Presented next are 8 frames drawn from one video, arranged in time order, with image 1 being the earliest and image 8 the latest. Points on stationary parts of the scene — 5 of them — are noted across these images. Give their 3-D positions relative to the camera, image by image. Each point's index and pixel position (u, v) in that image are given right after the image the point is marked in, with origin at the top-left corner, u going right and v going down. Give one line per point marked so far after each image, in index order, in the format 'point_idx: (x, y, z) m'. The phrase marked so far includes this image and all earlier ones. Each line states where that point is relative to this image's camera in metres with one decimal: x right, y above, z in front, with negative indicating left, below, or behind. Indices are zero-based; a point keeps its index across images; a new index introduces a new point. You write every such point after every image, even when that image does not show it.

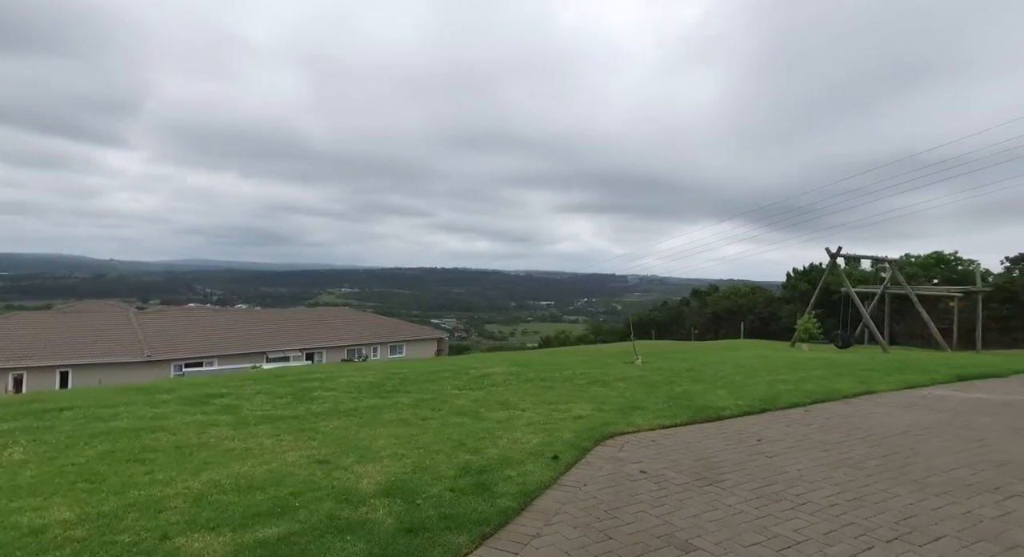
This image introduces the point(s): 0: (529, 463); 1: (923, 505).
0: (+0.2, -1.4, +4.5) m
1: (+3.1, -1.6, +3.9) m
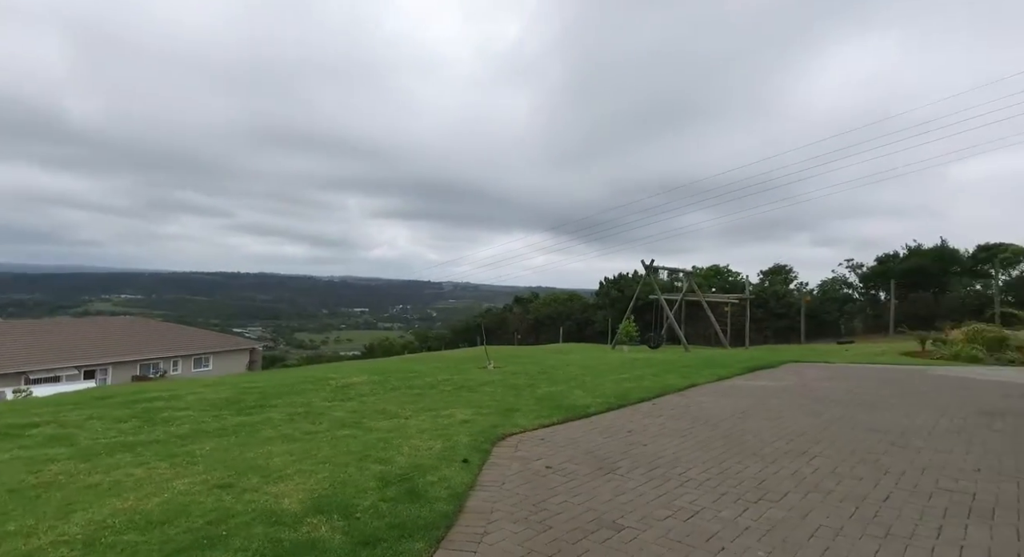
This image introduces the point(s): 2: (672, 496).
0: (-0.6, -1.5, +4.6) m
1: (+2.4, -1.7, +4.9) m
2: (+1.3, -1.7, +4.1) m
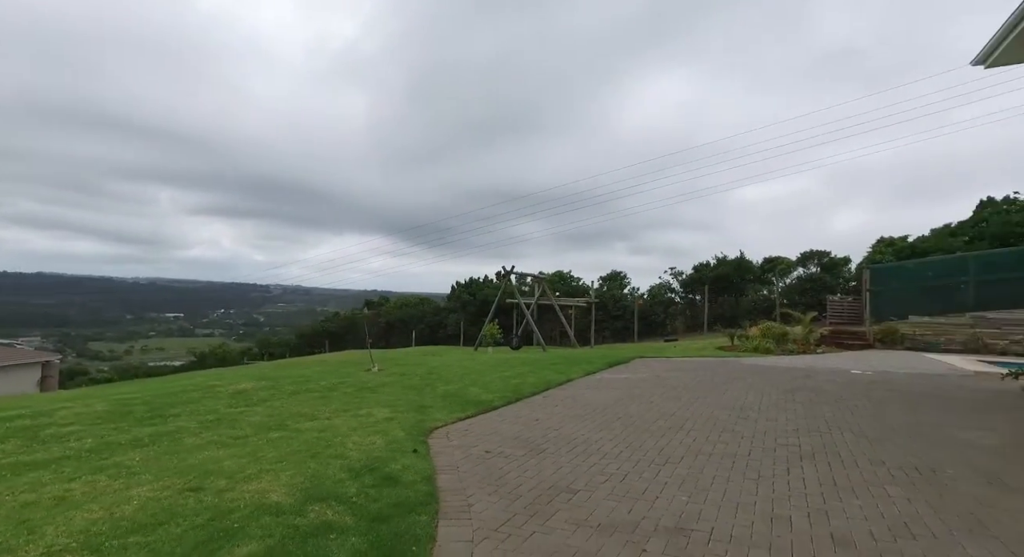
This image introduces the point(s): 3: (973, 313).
0: (-1.0, -1.5, +4.9) m
1: (+1.7, -1.8, +6.0) m
2: (+0.8, -1.7, +5.0) m
3: (+16.5, -1.3, +19.2) m
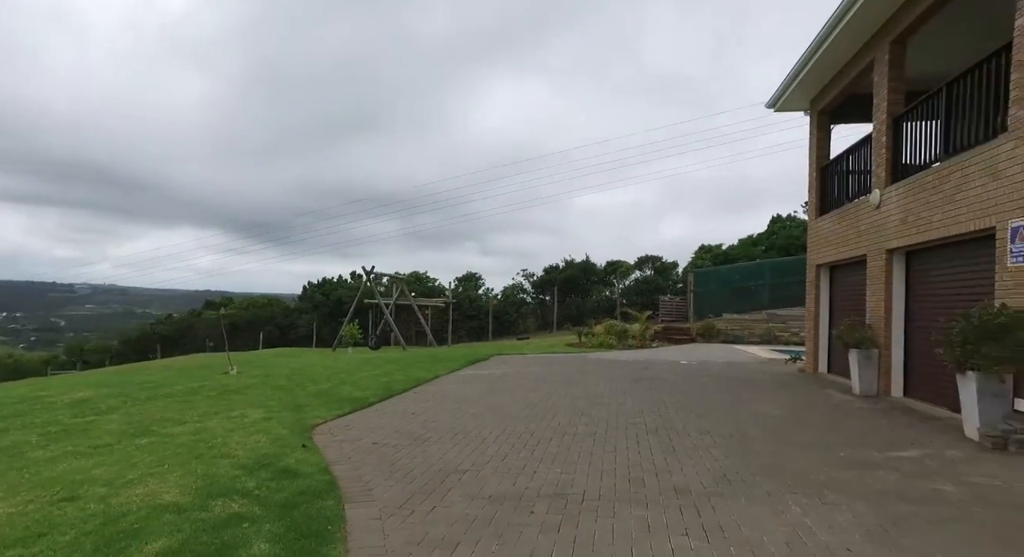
0: (-2.0, -1.5, +4.9) m
1: (+0.3, -1.8, +6.7) m
2: (-0.3, -1.7, +5.5) m
3: (+11.1, -1.4, +23.3) m
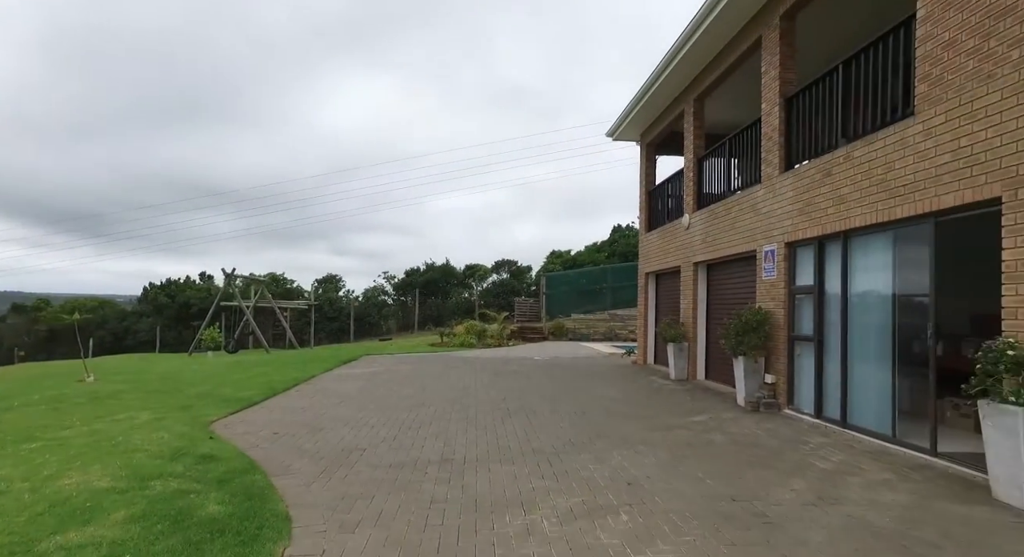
0: (-3.2, -1.6, +5.3) m
1: (-1.4, -1.9, +7.7) m
2: (-1.6, -1.8, +6.4) m
3: (+4.8, -1.6, +26.5) m
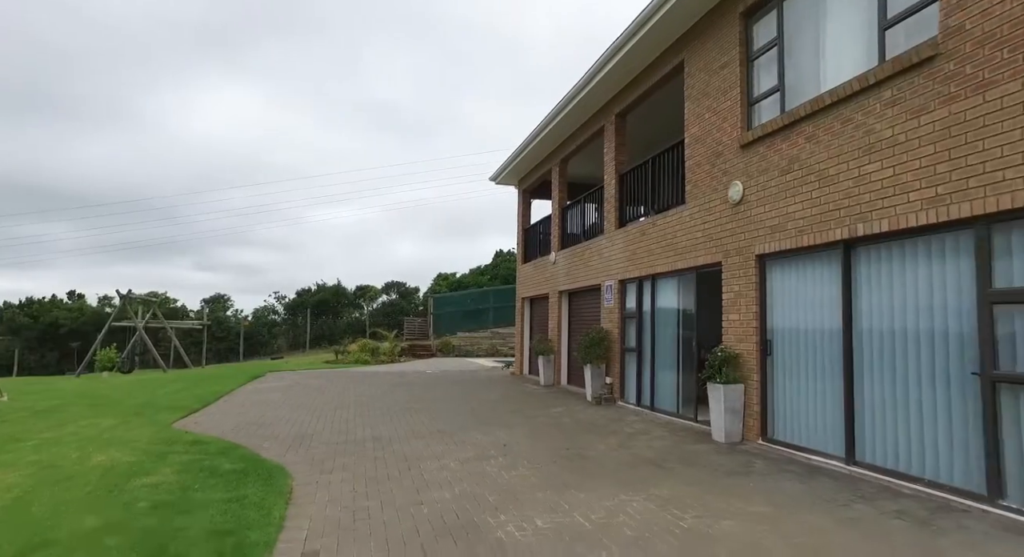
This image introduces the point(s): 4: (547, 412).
0: (-4.3, -1.9, +6.8) m
1: (-3.1, -2.4, +9.4) m
2: (-3.0, -2.2, +8.1) m
3: (-1.2, -2.8, +29.2) m
4: (+0.7, -2.5, +9.9) m
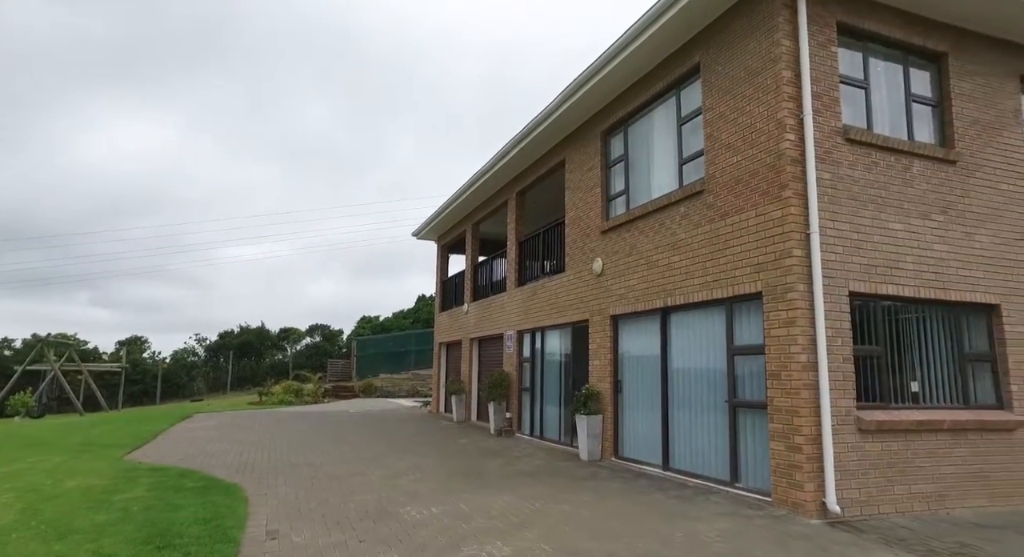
0: (-5.7, -2.7, +7.9) m
1: (-4.9, -3.4, +10.7) m
2: (-4.6, -3.1, +9.3) m
3: (-5.7, -5.2, +30.4) m
4: (-1.2, -3.6, +11.6) m
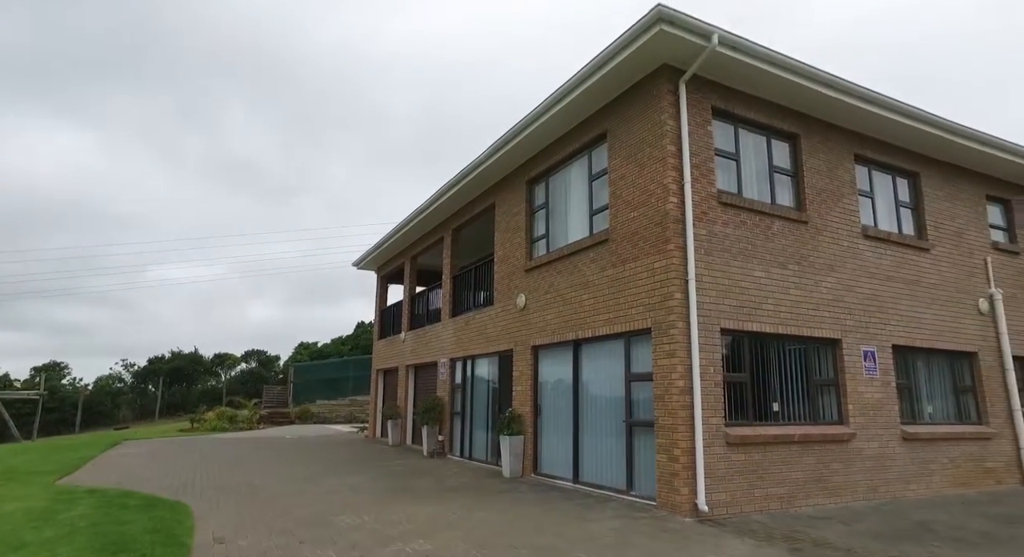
0: (-6.9, -3.2, +8.1) m
1: (-6.3, -3.9, +10.9) m
2: (-5.9, -3.6, +9.6) m
3: (-9.2, -6.7, +30.3) m
4: (-2.8, -4.3, +12.2) m
